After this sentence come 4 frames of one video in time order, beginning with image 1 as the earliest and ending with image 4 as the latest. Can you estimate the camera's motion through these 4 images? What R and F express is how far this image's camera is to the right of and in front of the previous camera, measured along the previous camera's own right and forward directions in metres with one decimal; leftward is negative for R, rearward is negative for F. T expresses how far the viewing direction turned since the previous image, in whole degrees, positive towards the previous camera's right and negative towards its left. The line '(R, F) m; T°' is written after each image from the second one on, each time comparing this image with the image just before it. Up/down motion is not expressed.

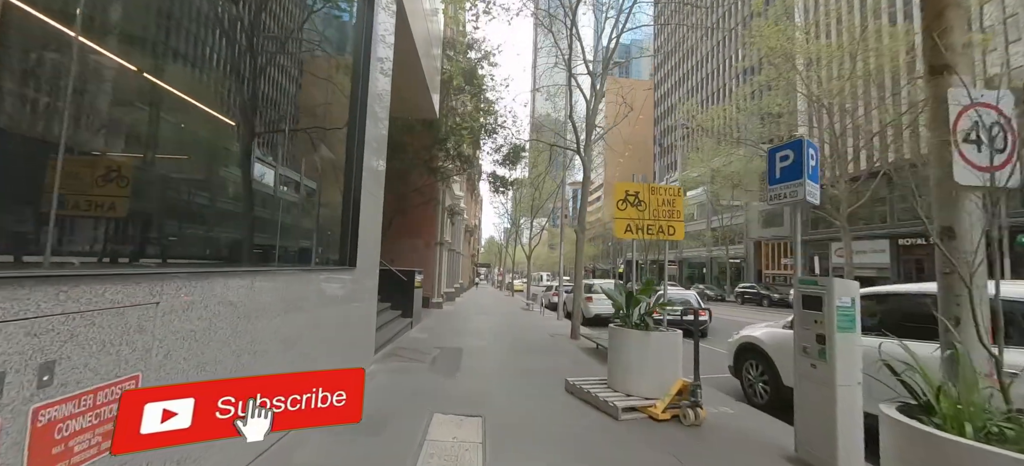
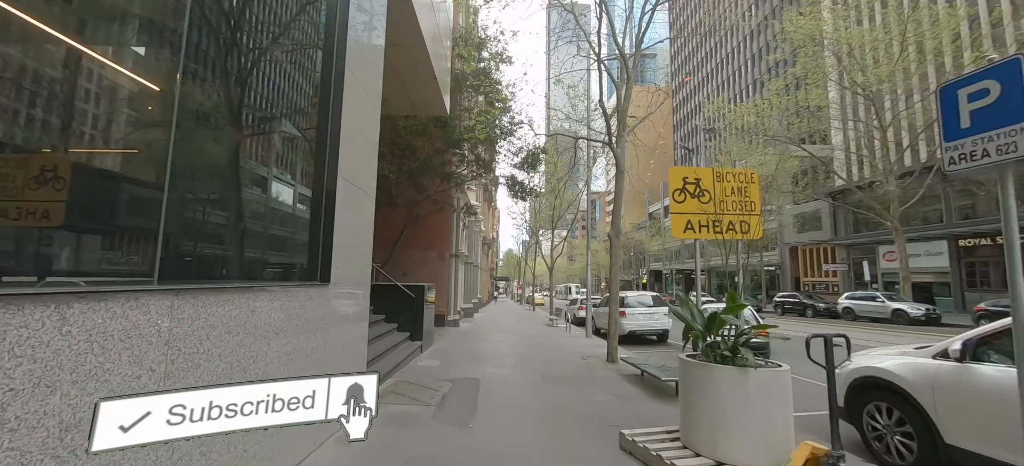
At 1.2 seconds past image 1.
(-0.1, +1.5) m; -2°
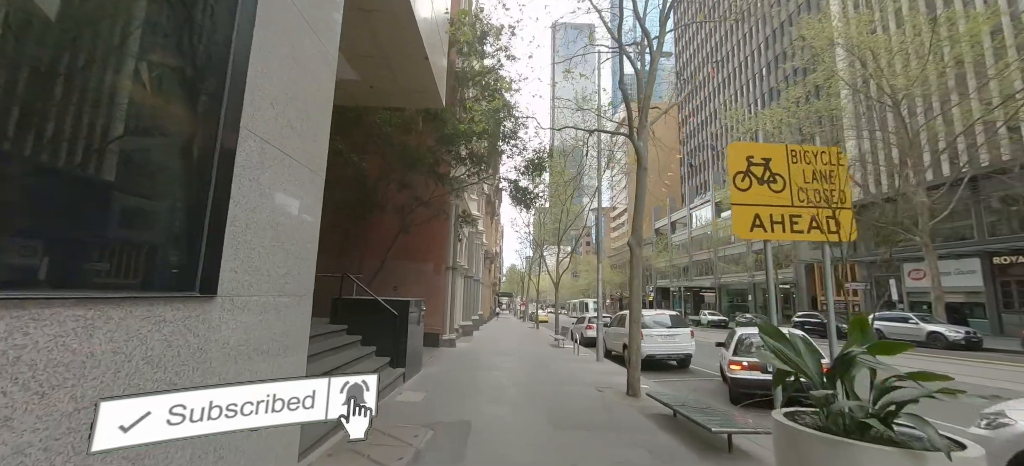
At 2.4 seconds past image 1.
(0.0, +1.5) m; -1°
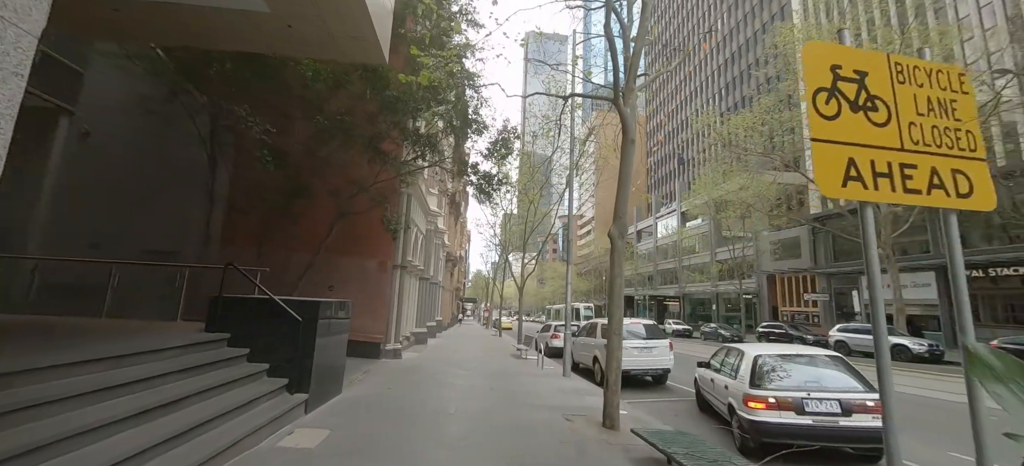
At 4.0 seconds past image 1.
(+0.3, +1.8) m; +4°
